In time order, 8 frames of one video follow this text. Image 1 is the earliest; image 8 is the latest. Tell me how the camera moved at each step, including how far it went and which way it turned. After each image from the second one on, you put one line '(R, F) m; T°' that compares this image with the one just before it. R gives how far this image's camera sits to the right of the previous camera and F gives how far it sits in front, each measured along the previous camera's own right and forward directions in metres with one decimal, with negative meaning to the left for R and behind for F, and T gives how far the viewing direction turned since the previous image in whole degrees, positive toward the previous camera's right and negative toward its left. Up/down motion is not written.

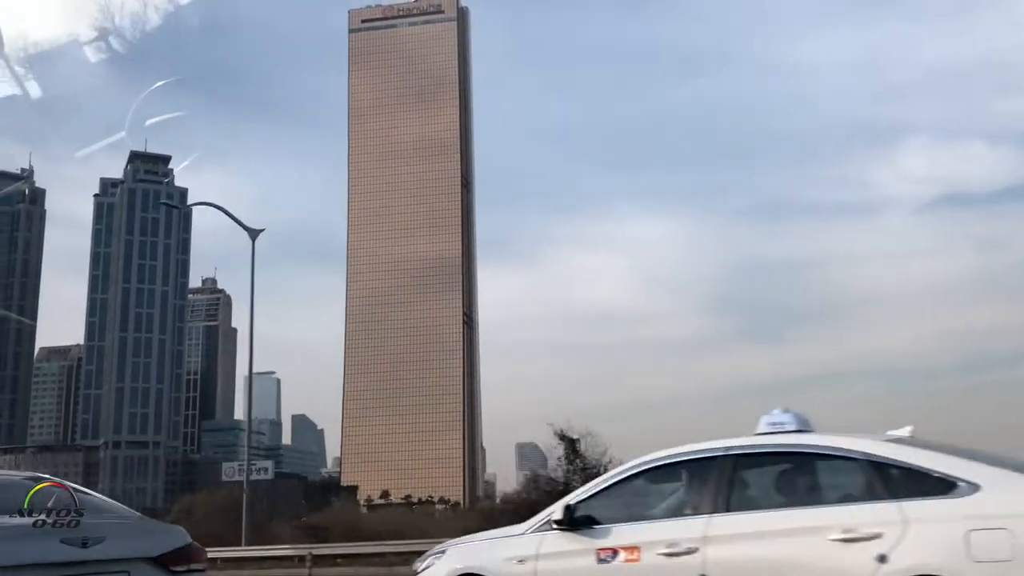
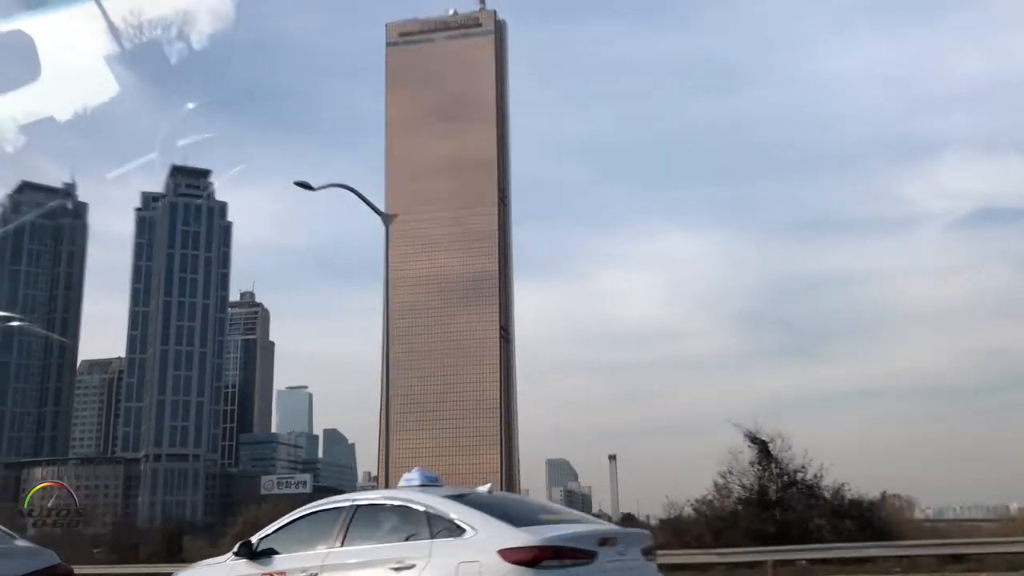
(-0.9, +0.3) m; -2°
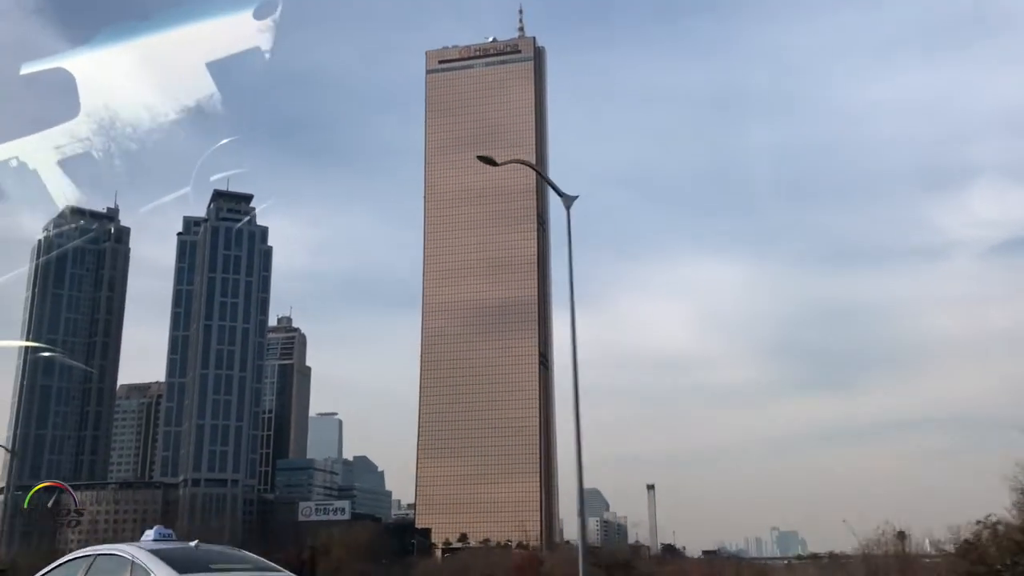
(-1.2, +0.9) m; -2°
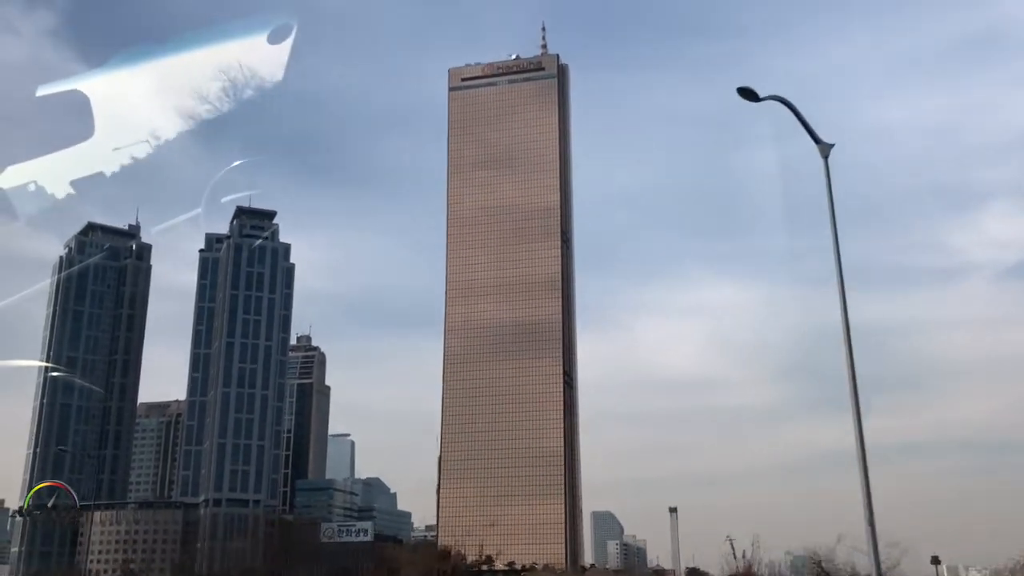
(-1.4, +1.2) m; -1°
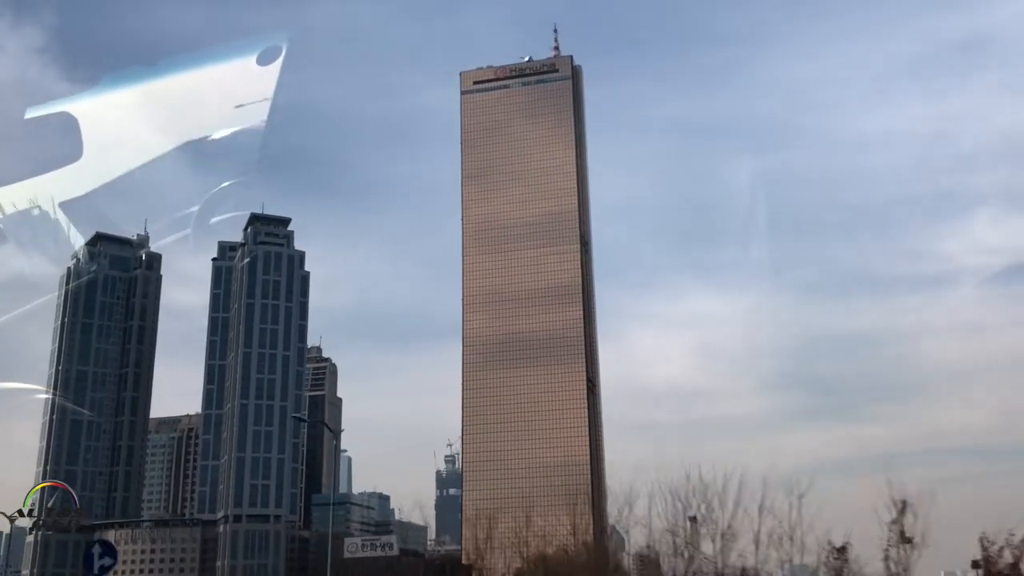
(-3.2, +2.4) m; +1°
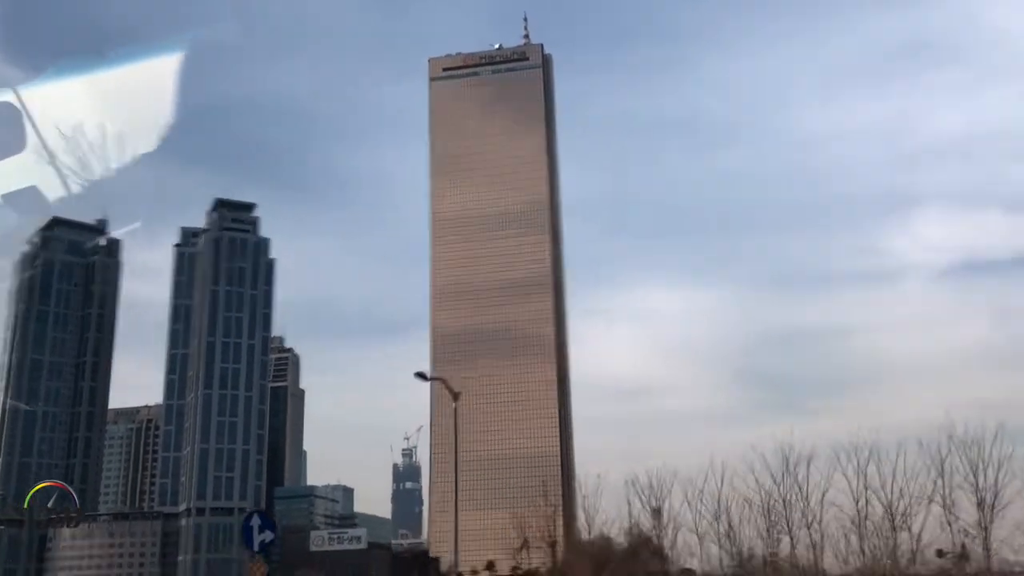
(-1.4, +1.2) m; +3°
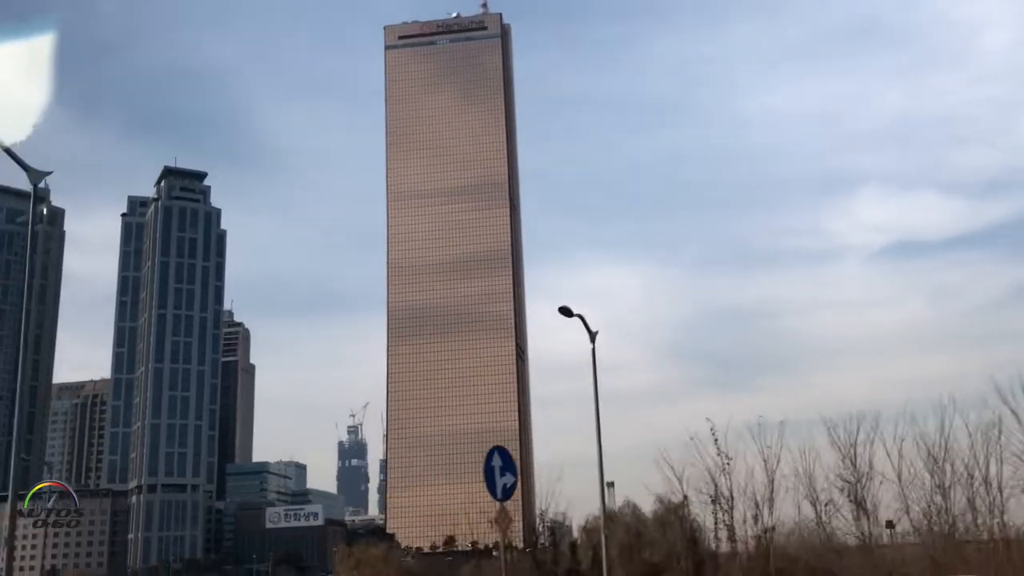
(-1.4, +1.2) m; +3°
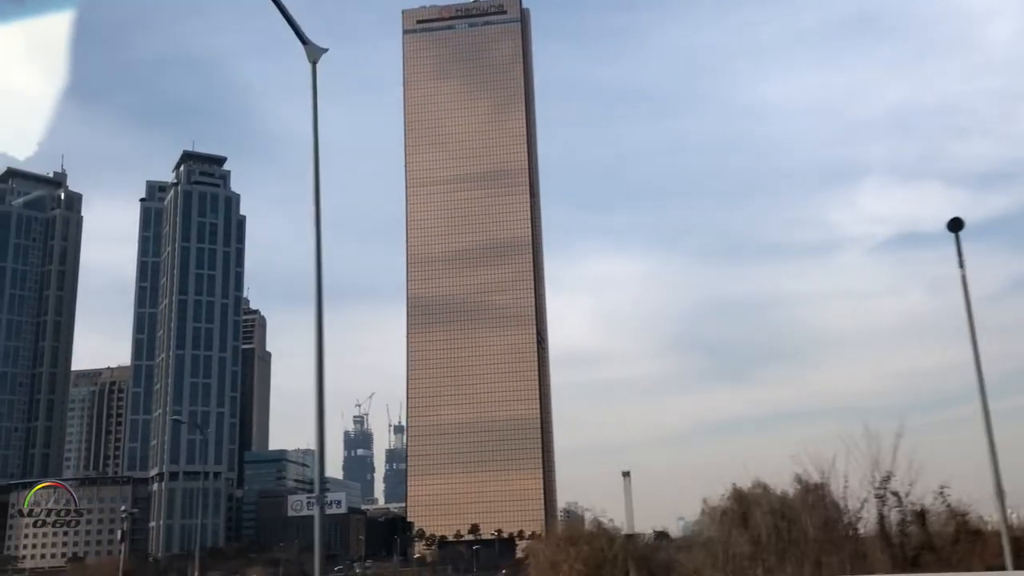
(-1.8, +1.0) m; 0°
